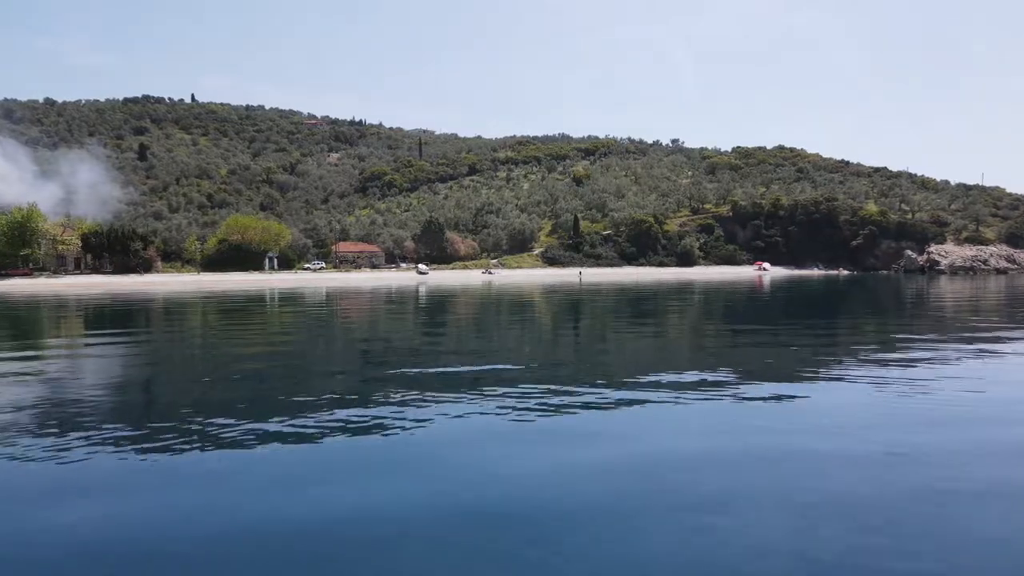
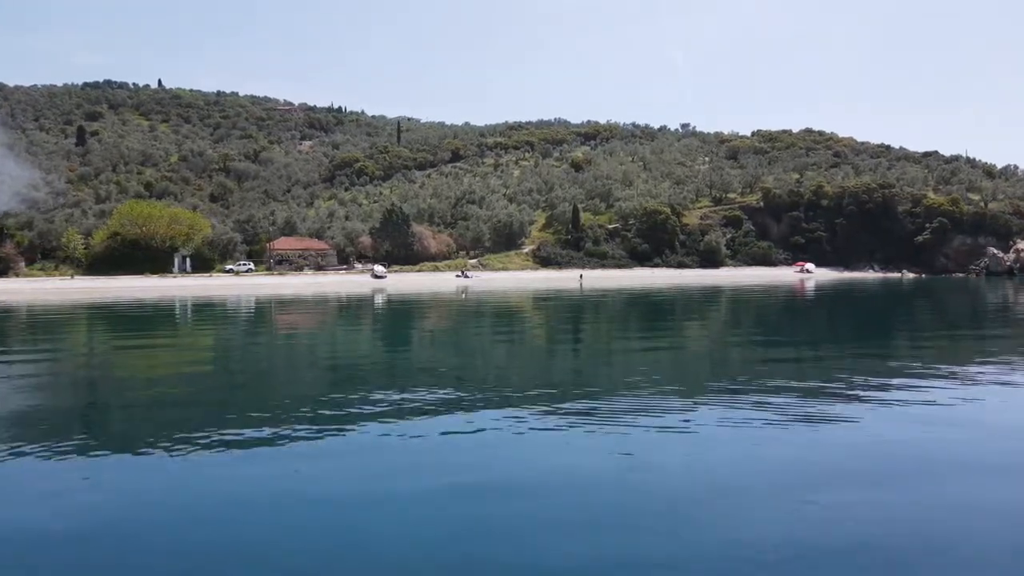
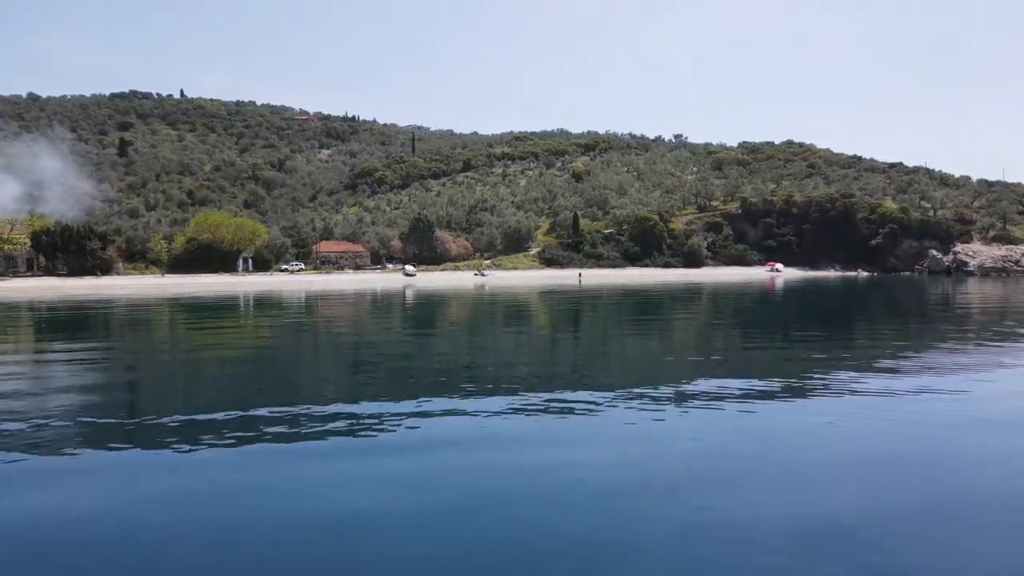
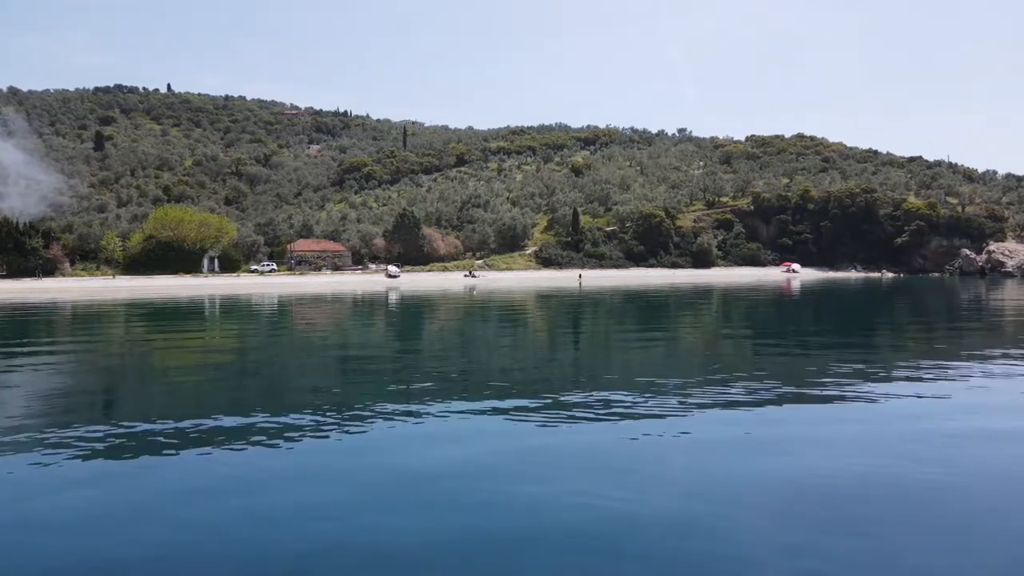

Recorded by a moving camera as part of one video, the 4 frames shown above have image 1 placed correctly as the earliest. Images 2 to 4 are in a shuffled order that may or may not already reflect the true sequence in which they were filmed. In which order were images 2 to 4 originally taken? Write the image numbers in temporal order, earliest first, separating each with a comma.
3, 4, 2
